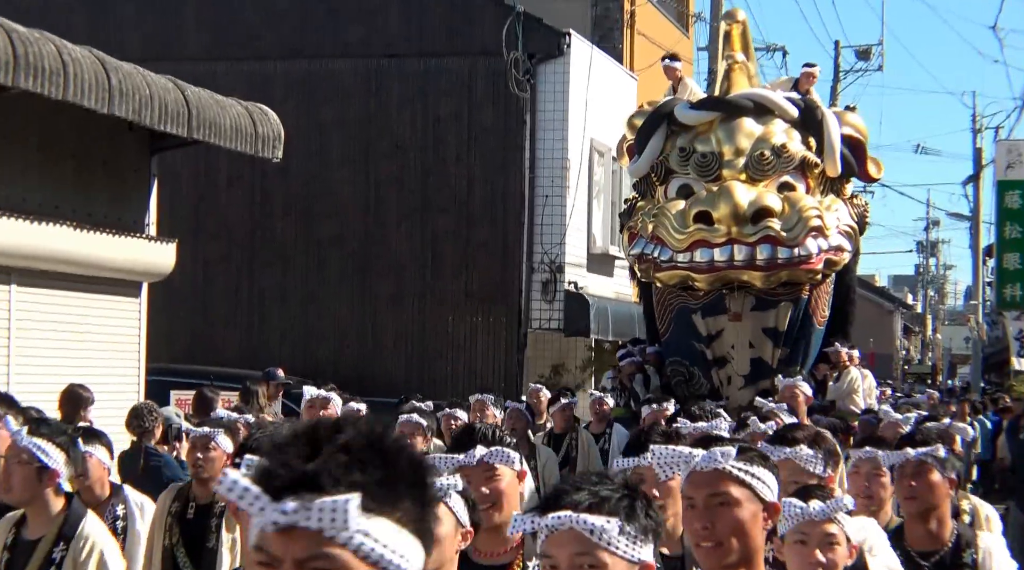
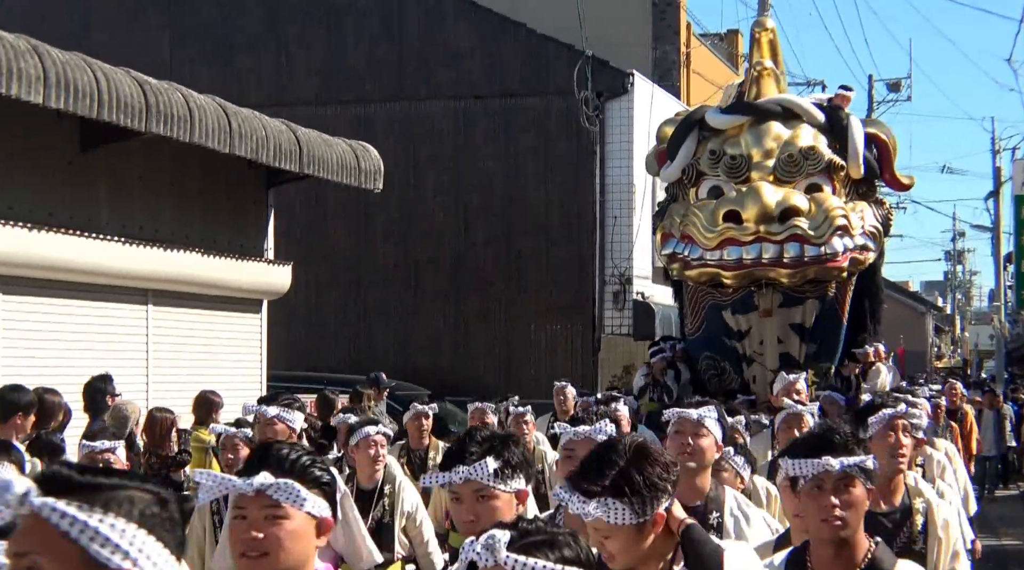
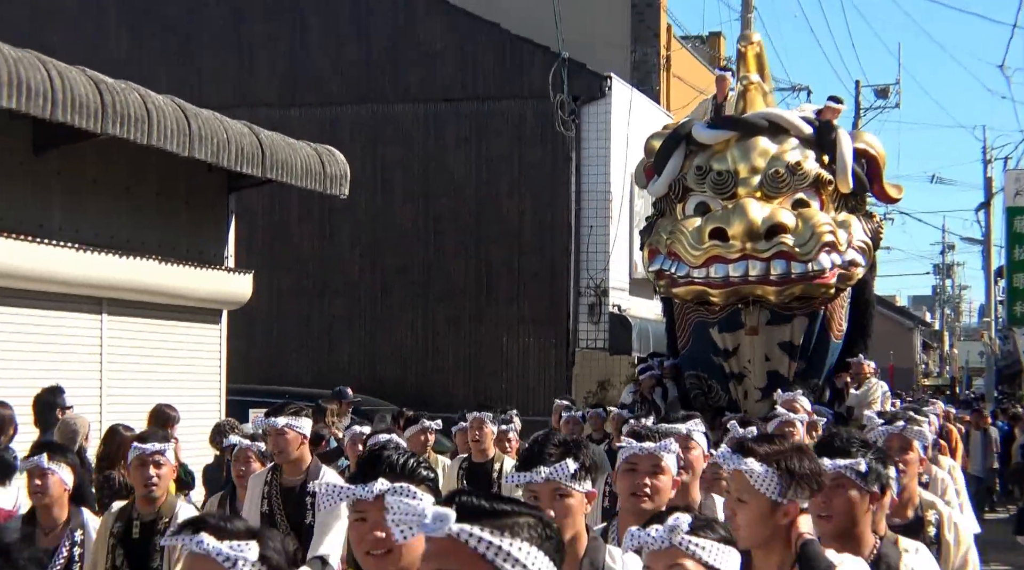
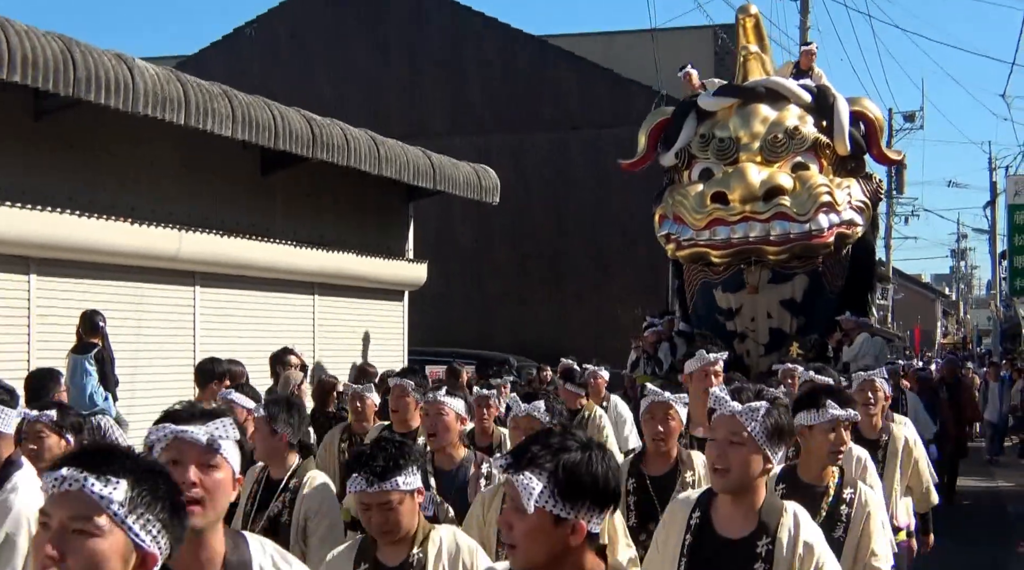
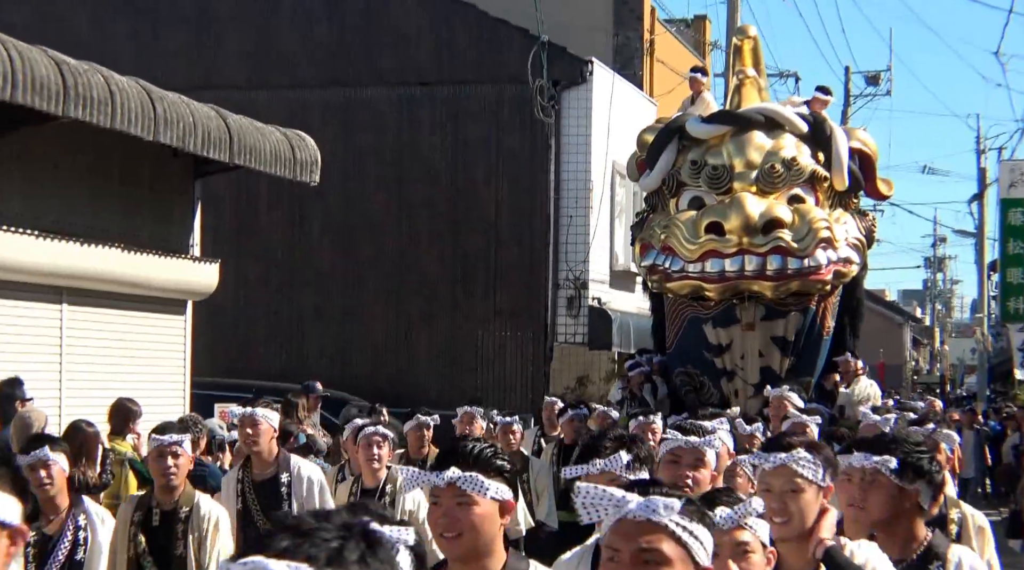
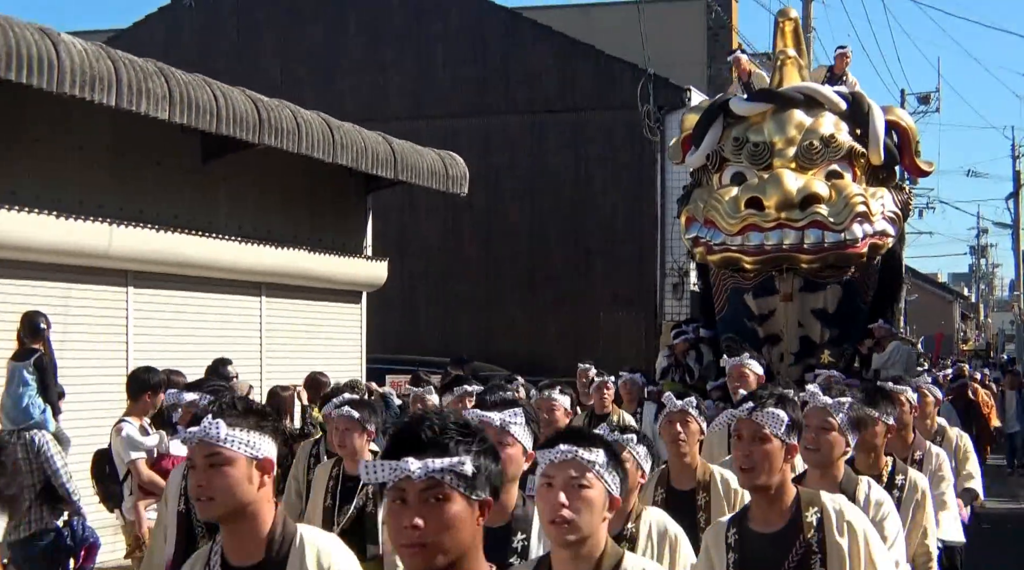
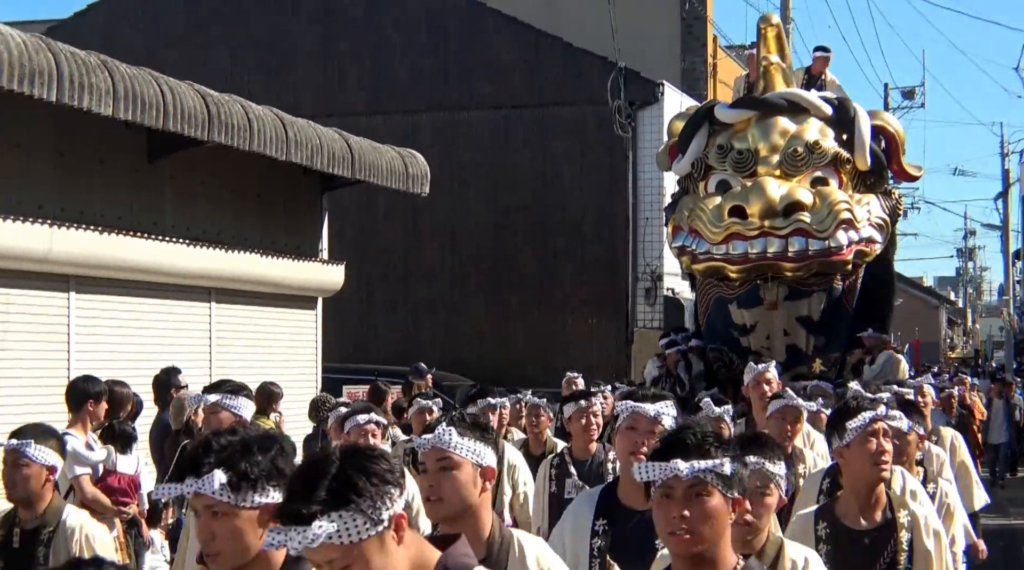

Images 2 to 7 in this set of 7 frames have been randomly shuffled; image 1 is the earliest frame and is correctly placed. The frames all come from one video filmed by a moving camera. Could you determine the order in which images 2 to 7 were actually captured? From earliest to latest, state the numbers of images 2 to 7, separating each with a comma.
5, 3, 2, 7, 6, 4
